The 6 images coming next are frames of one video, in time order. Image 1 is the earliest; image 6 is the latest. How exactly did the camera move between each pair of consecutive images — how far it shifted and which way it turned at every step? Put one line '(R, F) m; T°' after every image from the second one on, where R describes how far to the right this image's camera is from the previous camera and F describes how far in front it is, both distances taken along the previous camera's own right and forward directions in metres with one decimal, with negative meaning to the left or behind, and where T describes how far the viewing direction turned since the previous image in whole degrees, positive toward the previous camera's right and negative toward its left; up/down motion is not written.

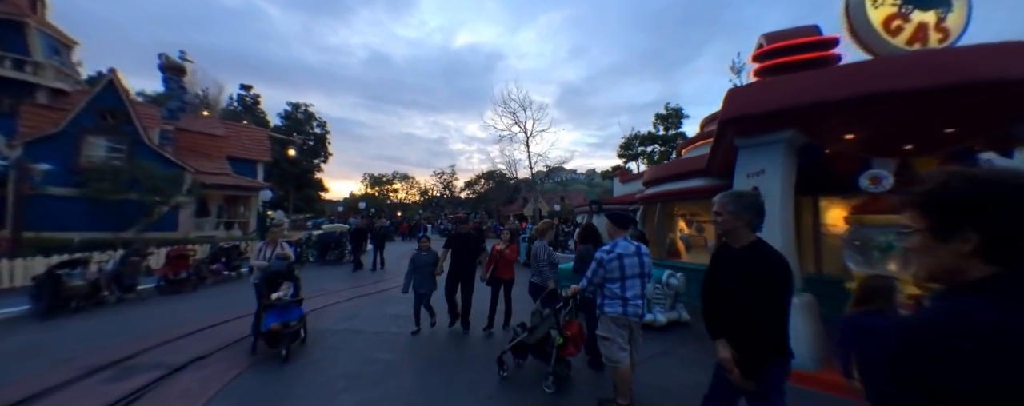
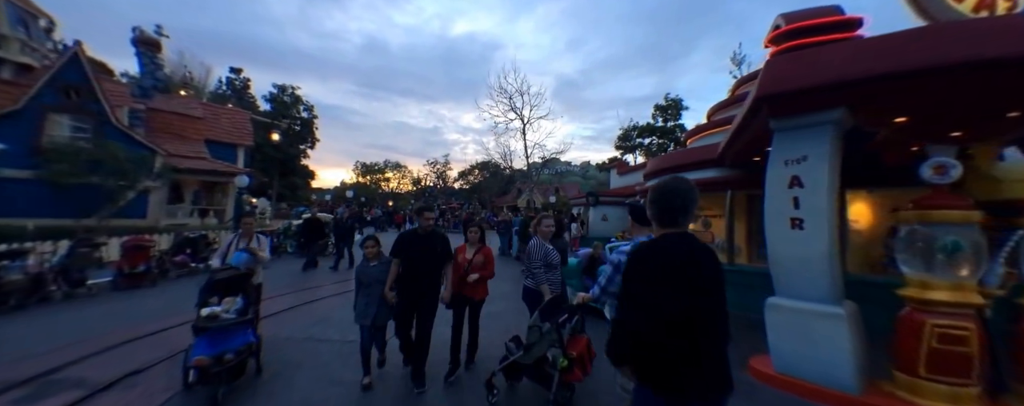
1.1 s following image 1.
(0.0, +0.9) m; +1°
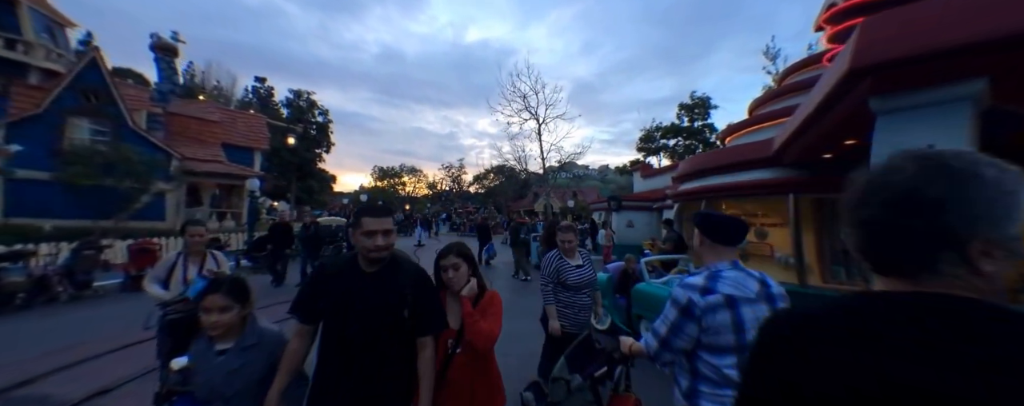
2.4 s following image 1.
(0.0, +0.9) m; -3°
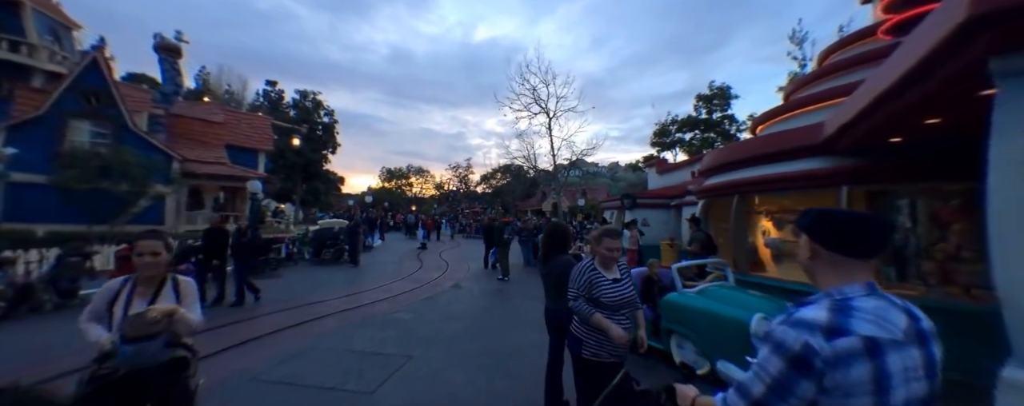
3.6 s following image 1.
(0.0, +0.8) m; -1°
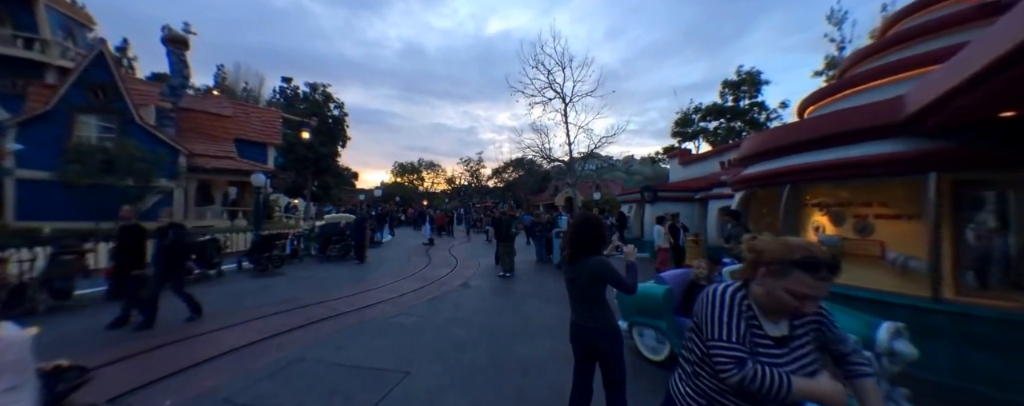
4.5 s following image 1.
(0.0, +0.8) m; -2°
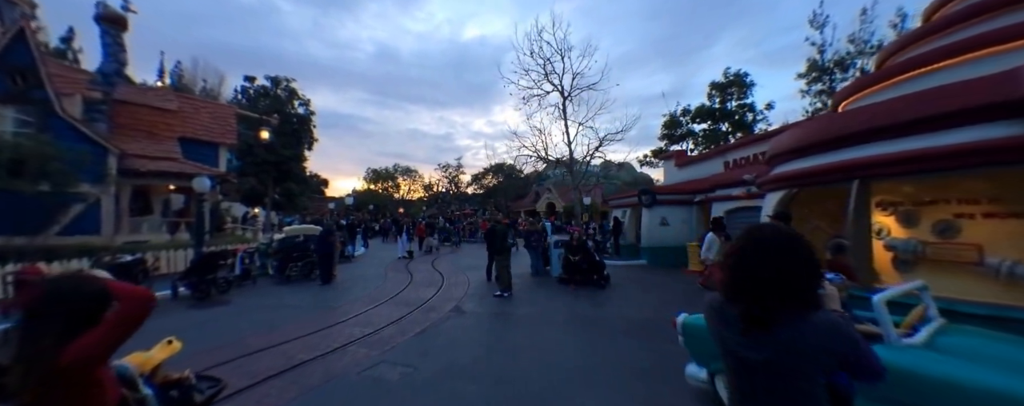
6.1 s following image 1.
(-0.6, +1.5) m; +4°
